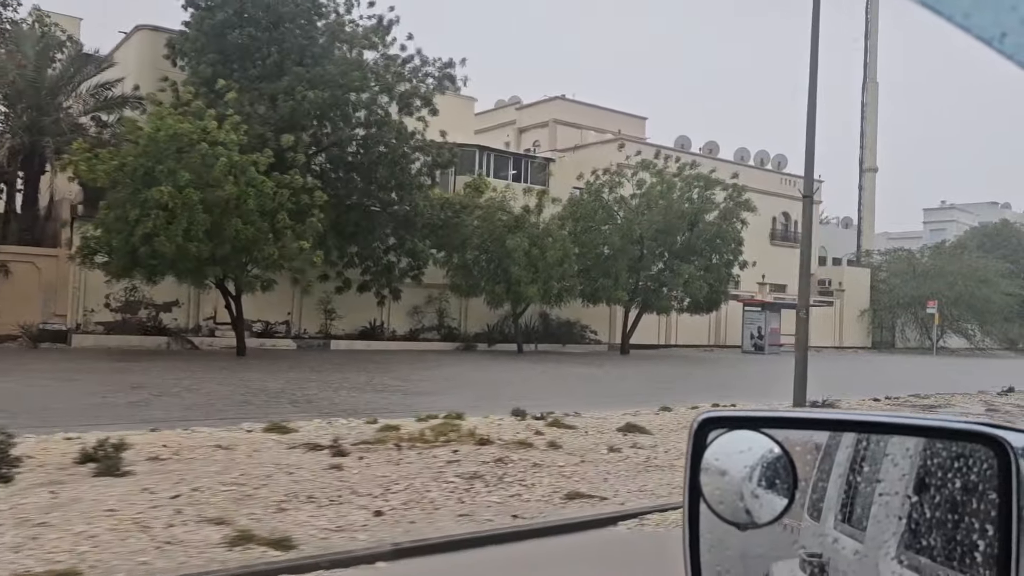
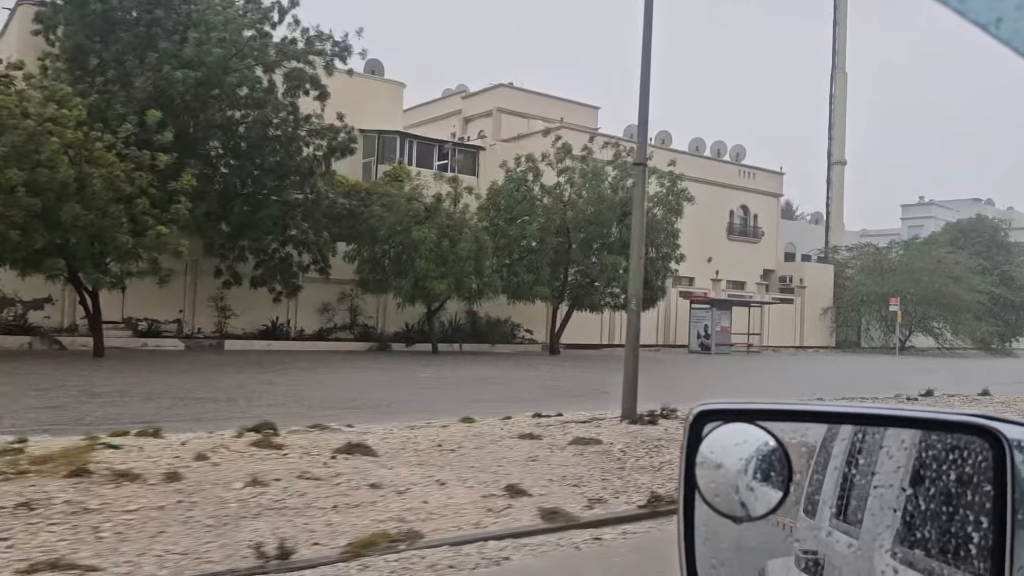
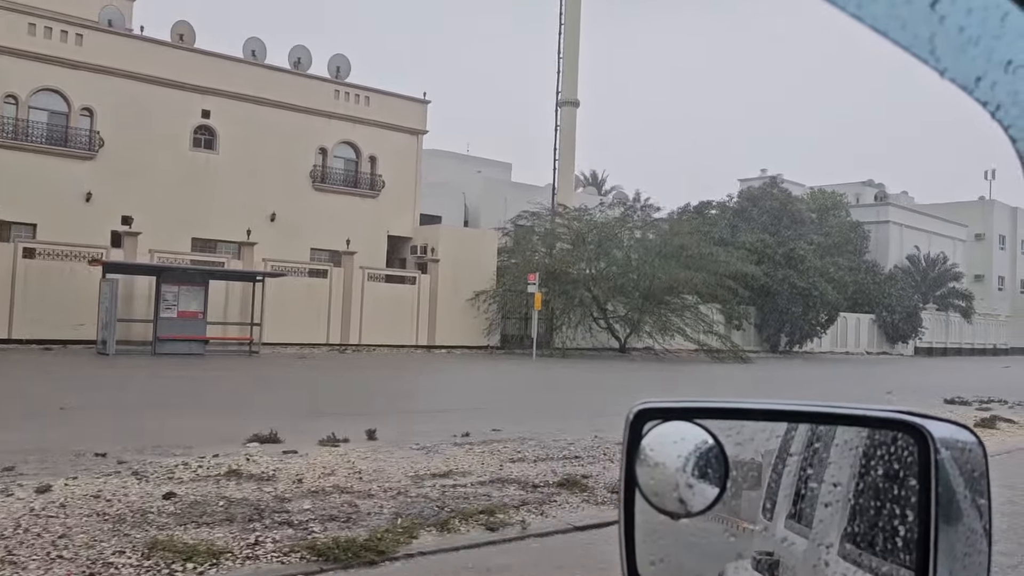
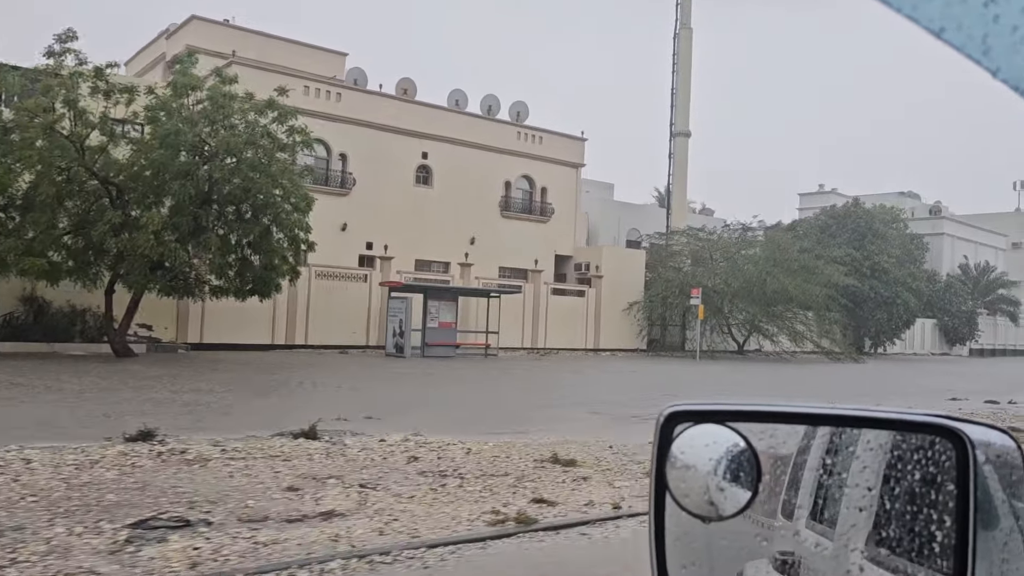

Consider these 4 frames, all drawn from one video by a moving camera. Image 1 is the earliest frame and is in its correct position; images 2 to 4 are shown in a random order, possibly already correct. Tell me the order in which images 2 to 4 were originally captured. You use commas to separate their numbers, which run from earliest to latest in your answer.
2, 4, 3
